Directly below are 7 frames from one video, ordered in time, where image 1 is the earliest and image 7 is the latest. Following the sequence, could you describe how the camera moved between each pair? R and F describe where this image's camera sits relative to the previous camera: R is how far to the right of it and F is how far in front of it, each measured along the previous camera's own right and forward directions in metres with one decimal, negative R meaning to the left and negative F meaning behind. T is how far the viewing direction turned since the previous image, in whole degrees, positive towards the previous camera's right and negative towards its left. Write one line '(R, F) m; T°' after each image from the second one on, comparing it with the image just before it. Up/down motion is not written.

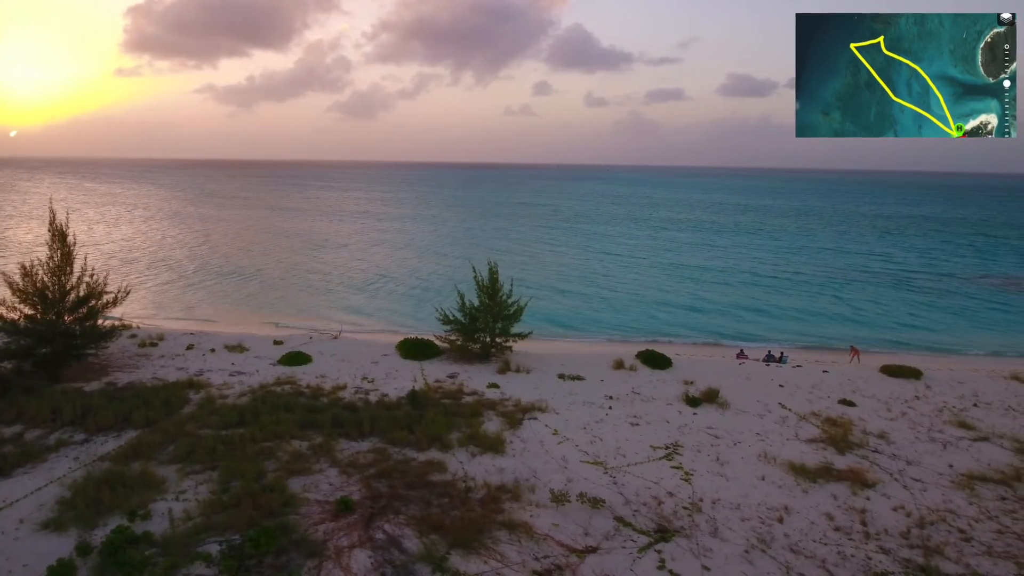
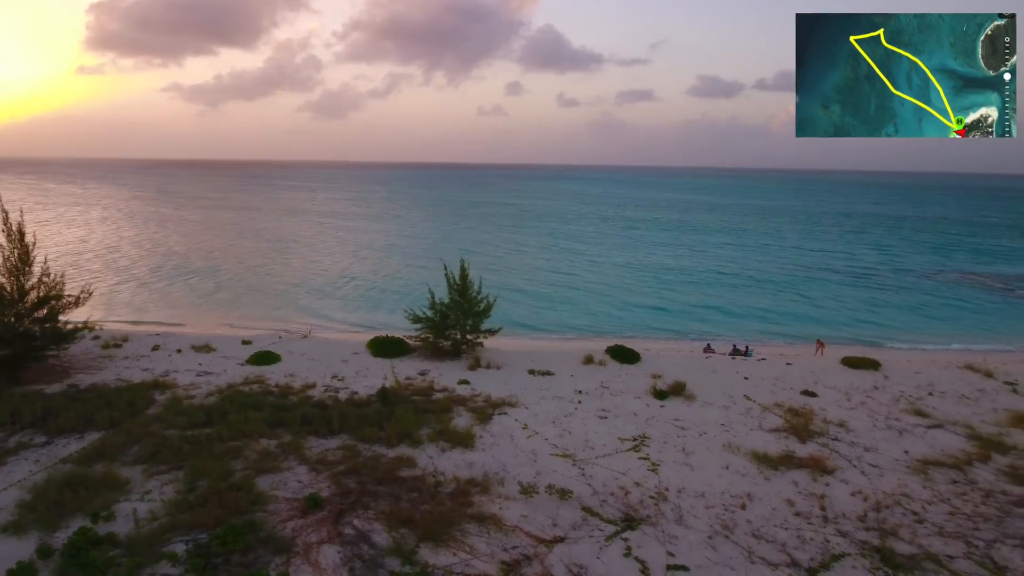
(+0.2, -0.1) m; +2°
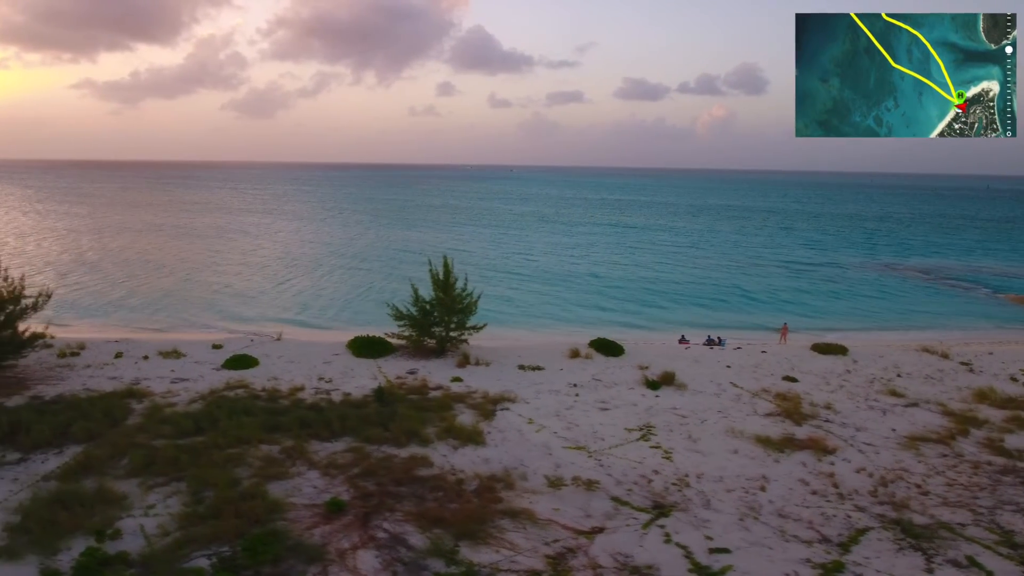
(-1.5, +0.1) m; +6°
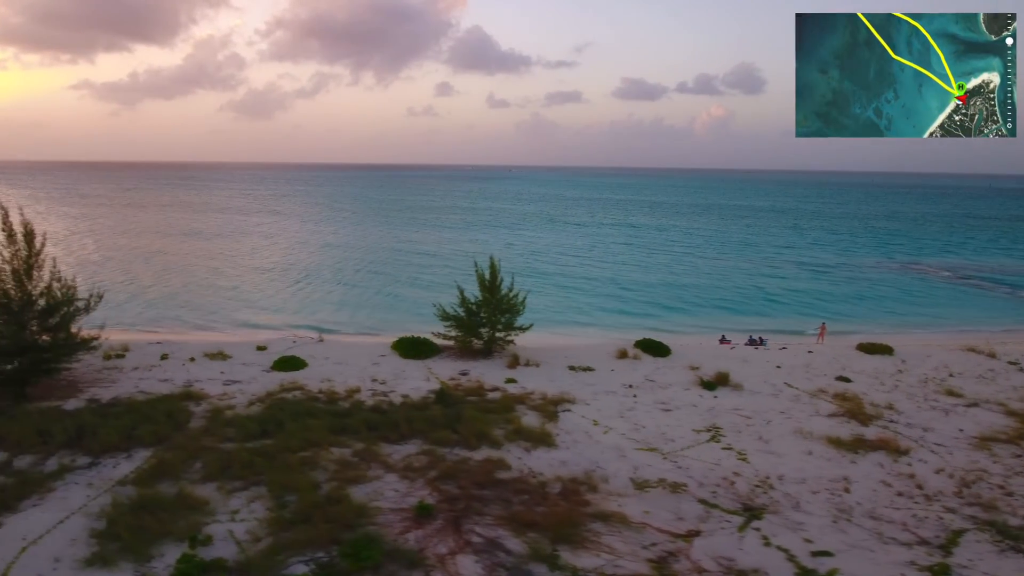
(-1.6, +0.1) m; 0°
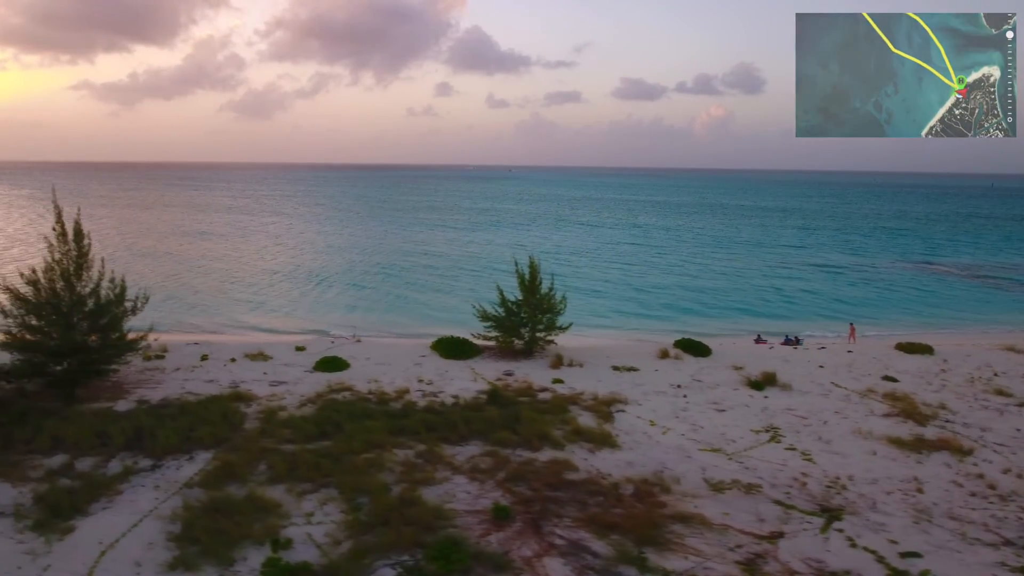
(-1.3, +0.1) m; 0°
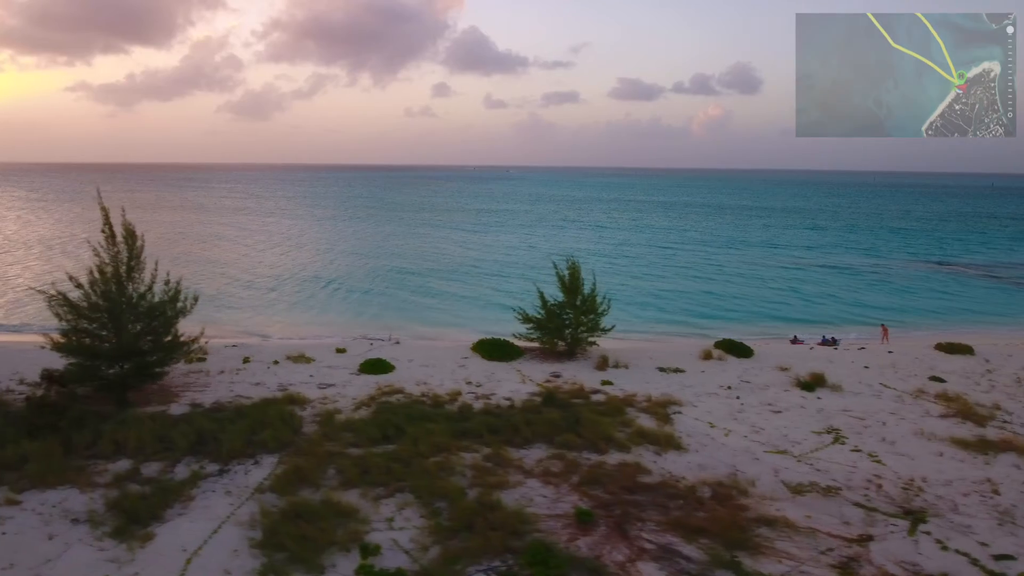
(-1.4, +0.1) m; 0°
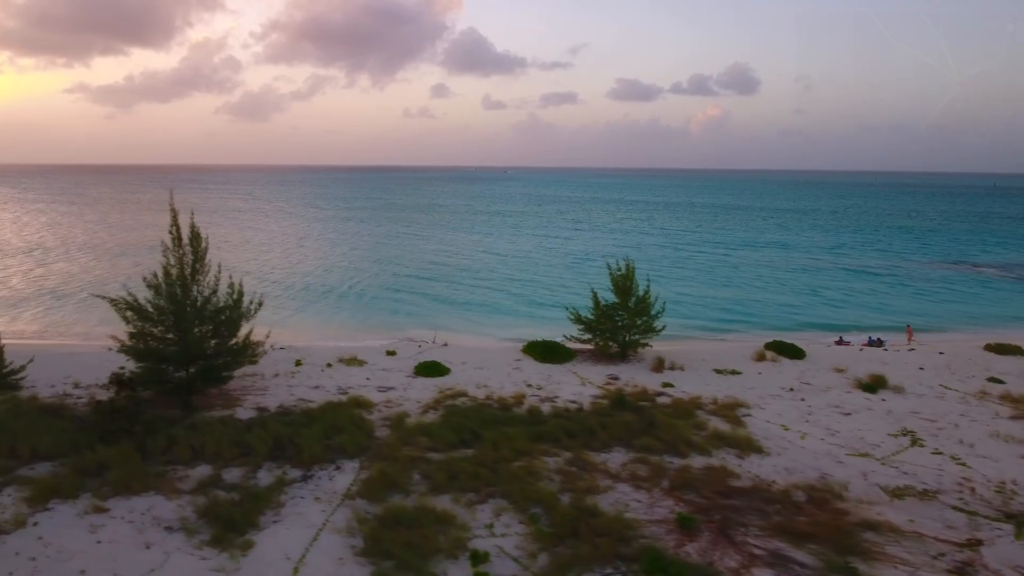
(-1.7, +0.1) m; 0°
